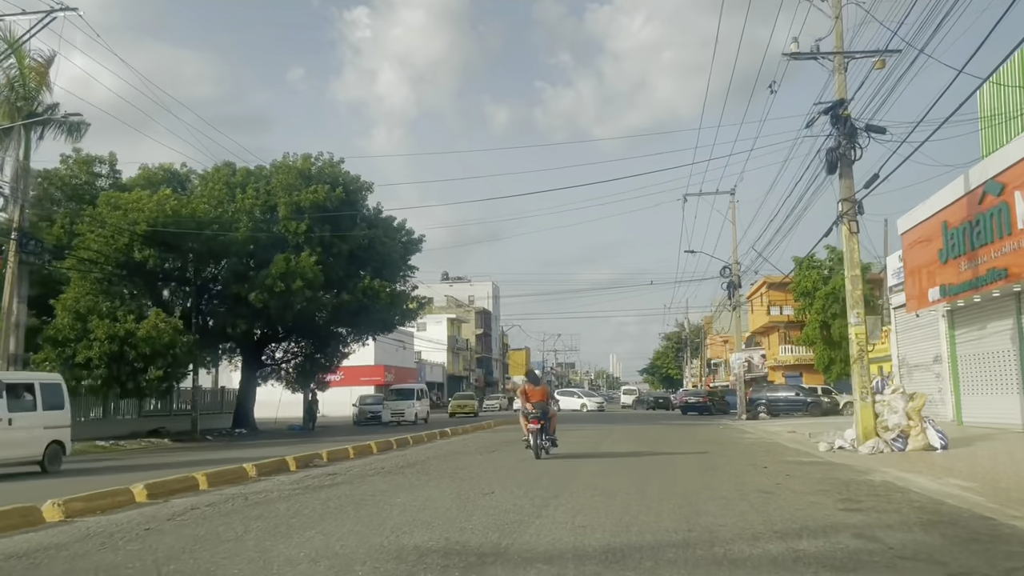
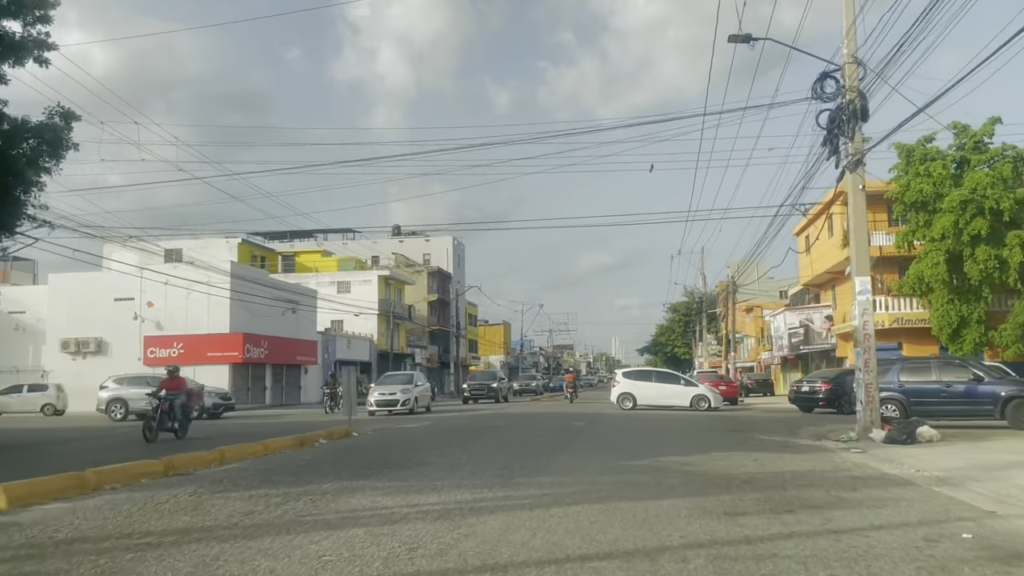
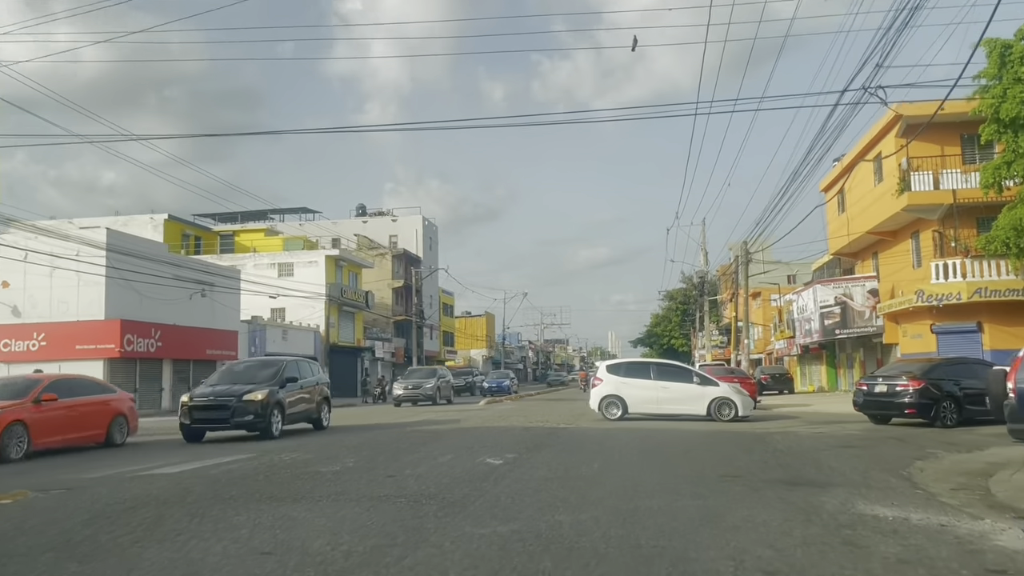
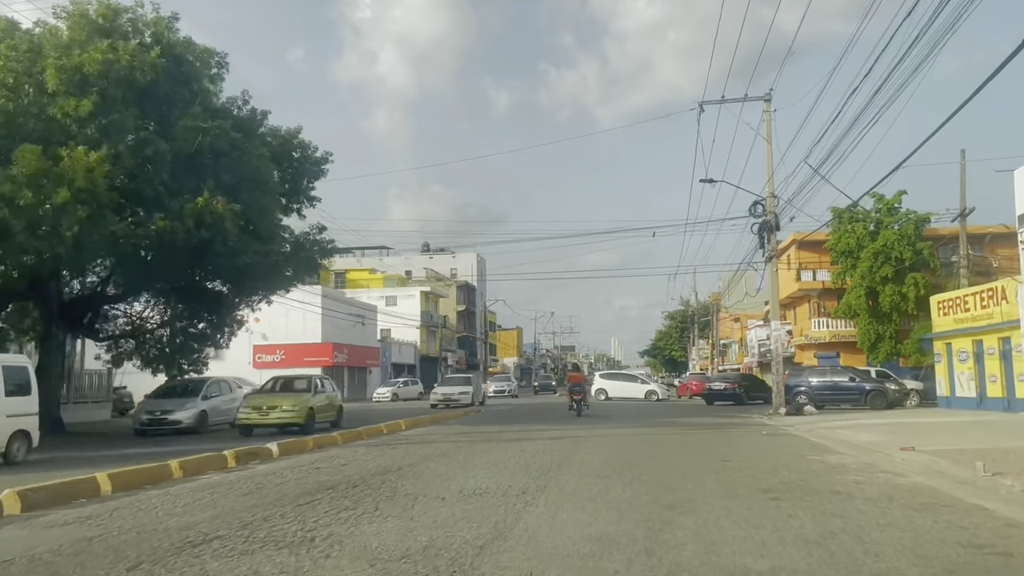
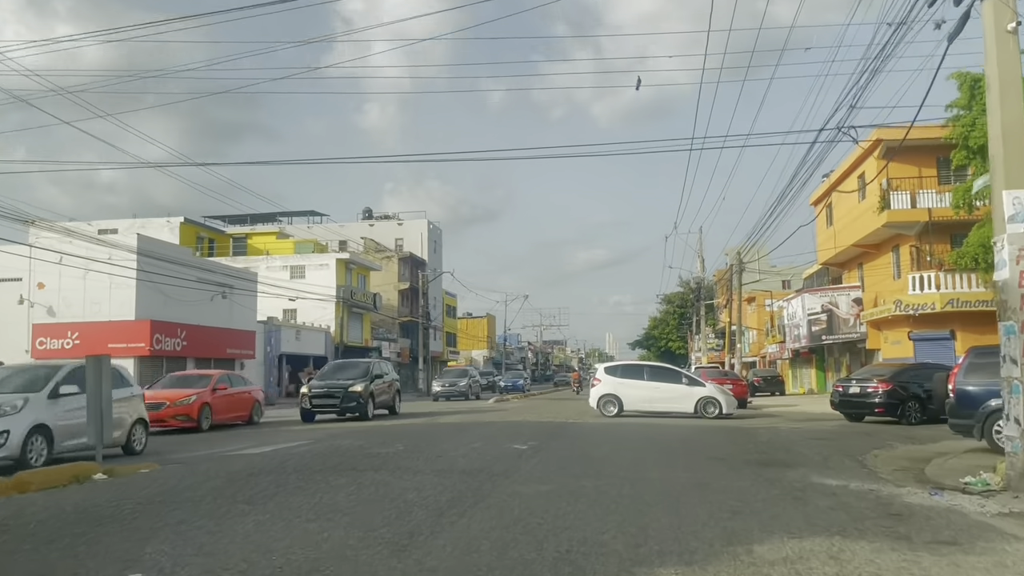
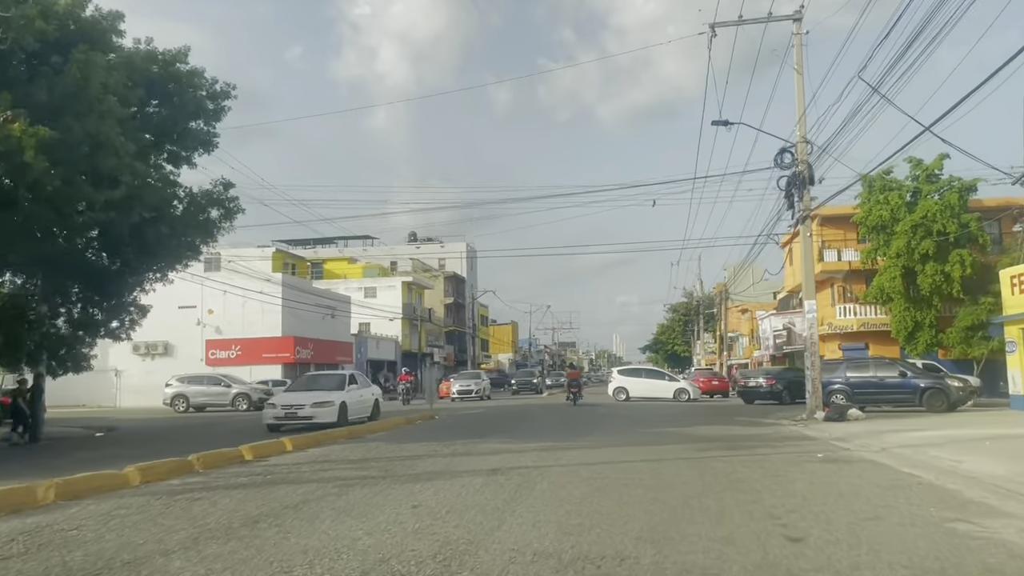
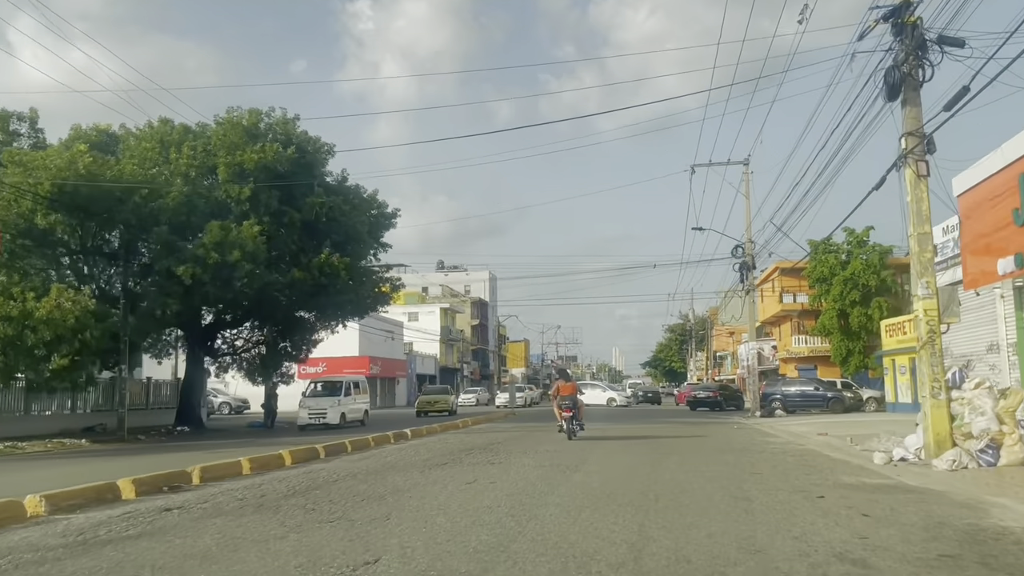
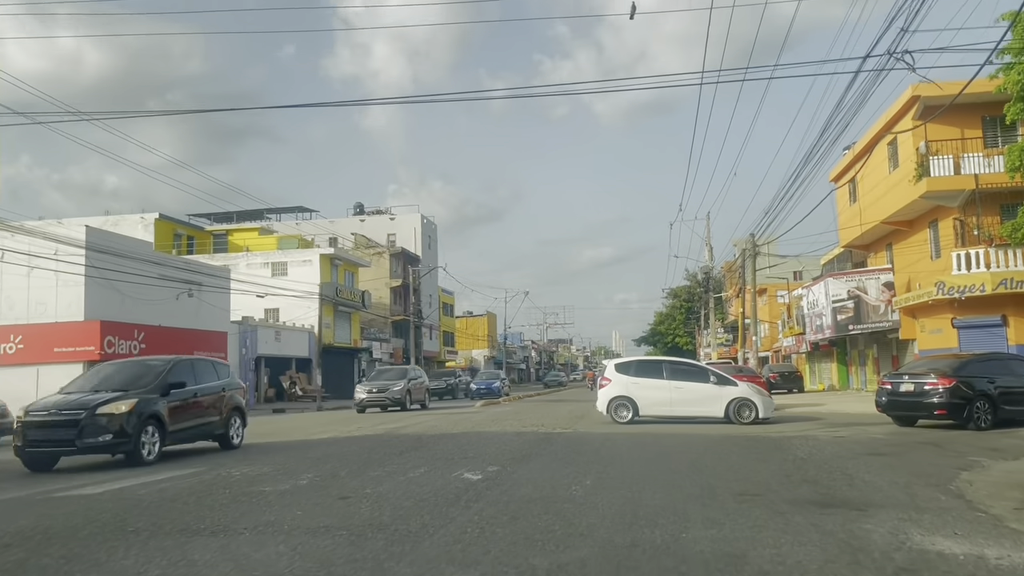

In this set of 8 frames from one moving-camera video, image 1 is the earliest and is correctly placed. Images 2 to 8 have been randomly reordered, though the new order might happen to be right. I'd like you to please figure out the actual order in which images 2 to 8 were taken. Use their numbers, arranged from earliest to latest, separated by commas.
7, 4, 6, 2, 5, 3, 8
